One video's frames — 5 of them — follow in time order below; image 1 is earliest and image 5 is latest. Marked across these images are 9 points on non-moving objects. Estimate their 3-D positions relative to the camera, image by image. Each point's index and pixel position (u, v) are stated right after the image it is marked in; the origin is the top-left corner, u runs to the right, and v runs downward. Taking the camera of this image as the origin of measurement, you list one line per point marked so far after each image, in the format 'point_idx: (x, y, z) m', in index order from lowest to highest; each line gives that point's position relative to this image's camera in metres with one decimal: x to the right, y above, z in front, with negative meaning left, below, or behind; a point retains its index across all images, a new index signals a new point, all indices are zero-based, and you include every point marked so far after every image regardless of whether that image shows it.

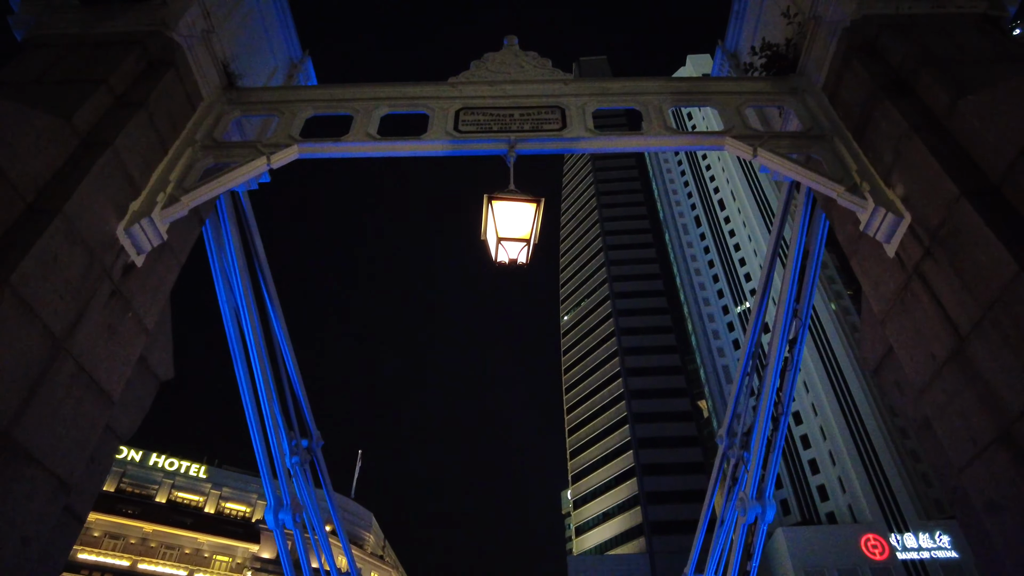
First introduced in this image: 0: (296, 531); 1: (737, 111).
0: (-2.5, -2.8, +7.5) m
1: (+1.6, +1.3, +4.6) m
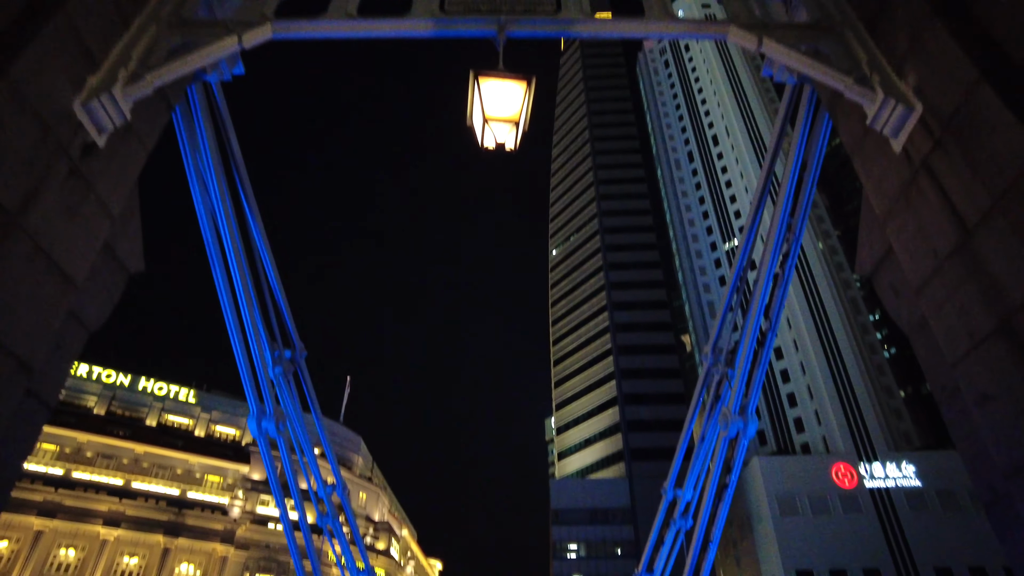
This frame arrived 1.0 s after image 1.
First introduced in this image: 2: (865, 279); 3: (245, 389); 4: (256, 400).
0: (-2.7, -1.8, +7.6) m
1: (+1.5, +1.9, +4.3) m
2: (+2.3, 0.0, +4.3) m
3: (-2.7, -1.0, +6.5) m
4: (-2.8, -1.2, +7.1) m
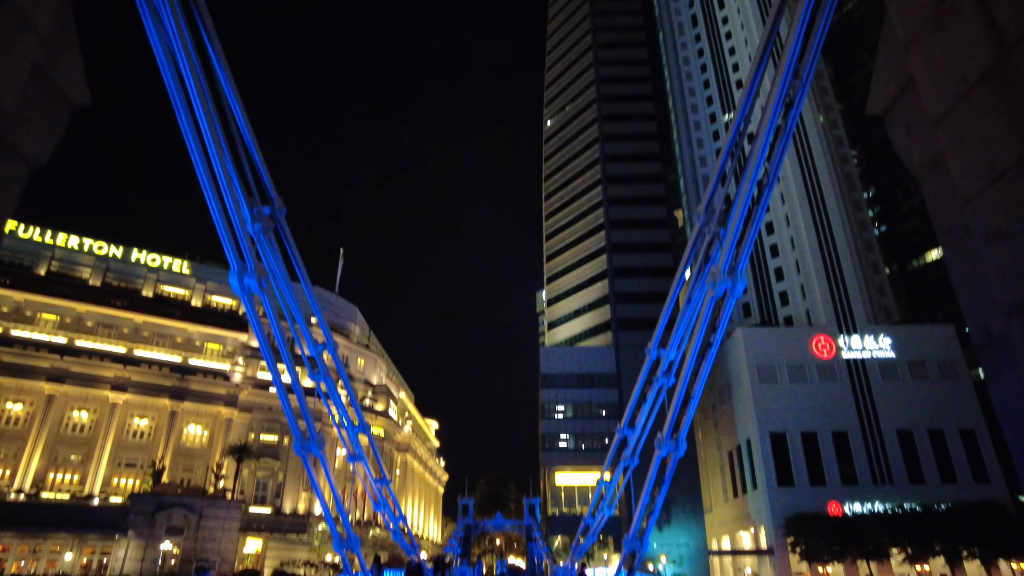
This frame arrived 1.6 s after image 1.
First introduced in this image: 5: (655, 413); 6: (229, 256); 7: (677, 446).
0: (-2.7, -0.5, +7.4) m
1: (+1.6, +2.5, +3.5) m
2: (+2.3, +0.7, +3.9) m
3: (-2.7, +0.1, +6.2) m
4: (-2.8, 0.0, +6.9) m
5: (+3.2, -2.5, +15.0) m
6: (-2.8, 0.0, +6.6) m
7: (+3.1, -2.7, +12.6) m
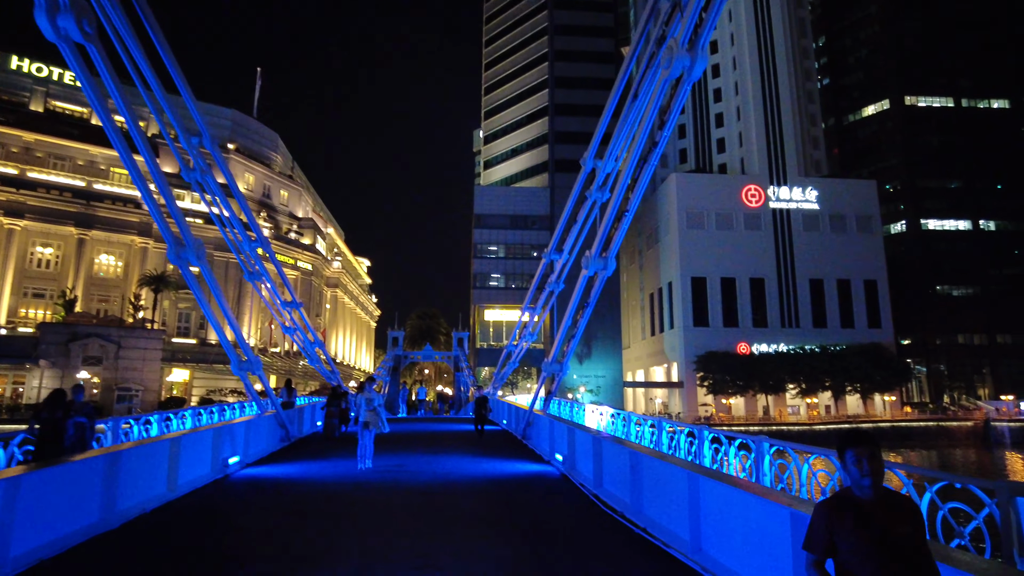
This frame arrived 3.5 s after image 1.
0: (-3.6, +1.4, +5.3) m
1: (+1.2, +3.2, +1.3) m
2: (+1.8, +1.5, +2.1) m
3: (-3.4, +1.7, +4.0) m
4: (-3.6, +1.7, +4.7) m
5: (+1.5, +1.1, +13.7) m
6: (-3.6, +1.7, +4.4) m
7: (+1.6, +0.4, +11.5) m
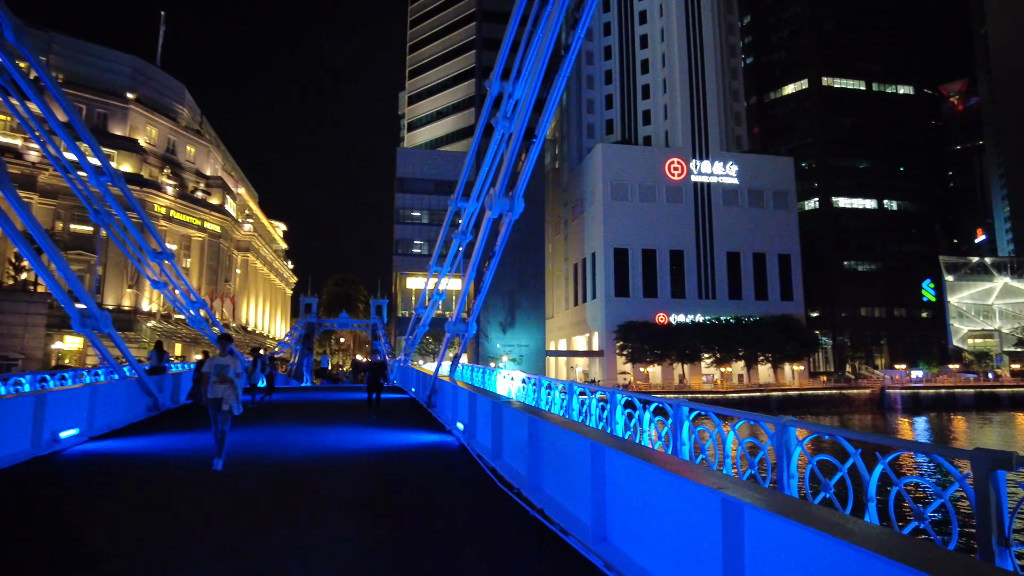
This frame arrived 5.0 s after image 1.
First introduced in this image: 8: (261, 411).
0: (-4.5, +2.1, +3.2) m
1: (+0.7, +3.6, -0.3) m
2: (+1.2, +2.0, +0.7) m
3: (-4.2, +2.2, +1.9) m
4: (-4.5, +2.4, +2.6) m
5: (-0.4, +2.1, +12.2) m
6: (-4.4, +2.3, +2.3) m
7: (0.0, +1.3, +9.9) m
8: (-5.6, -2.8, +14.5) m
